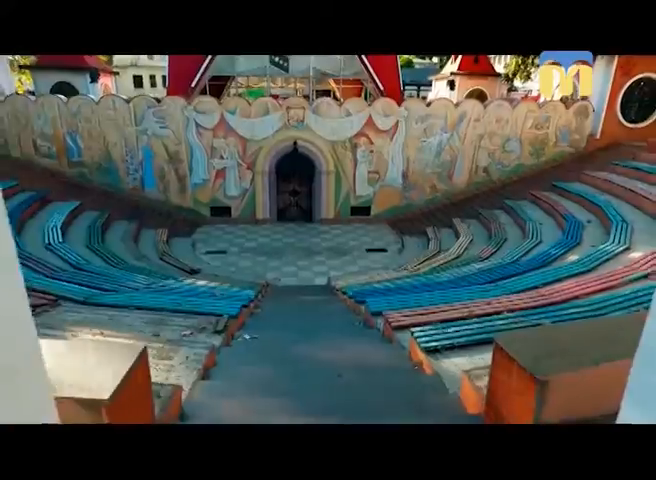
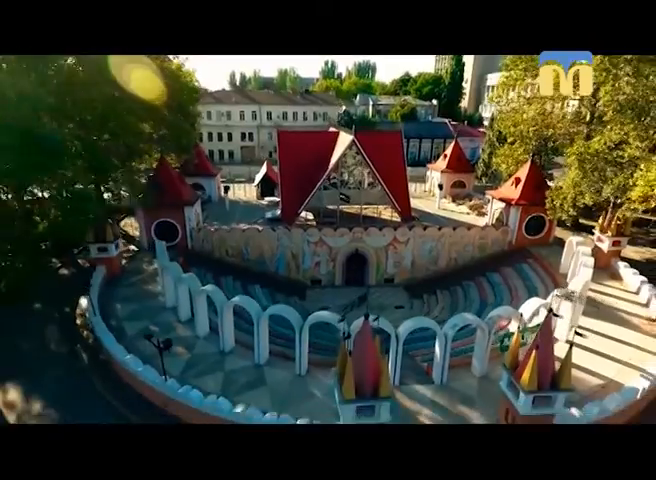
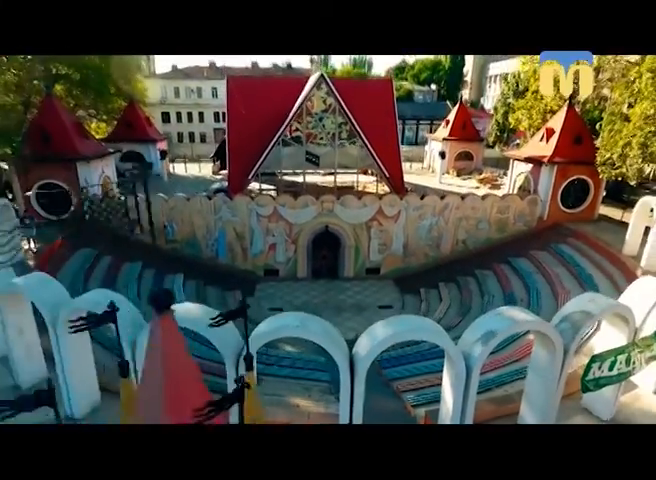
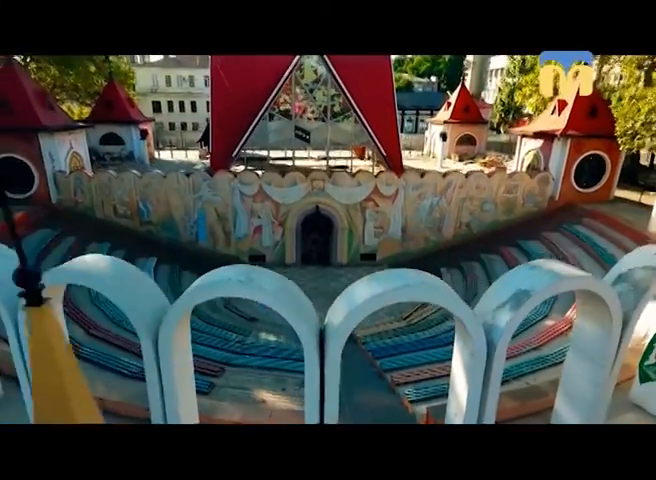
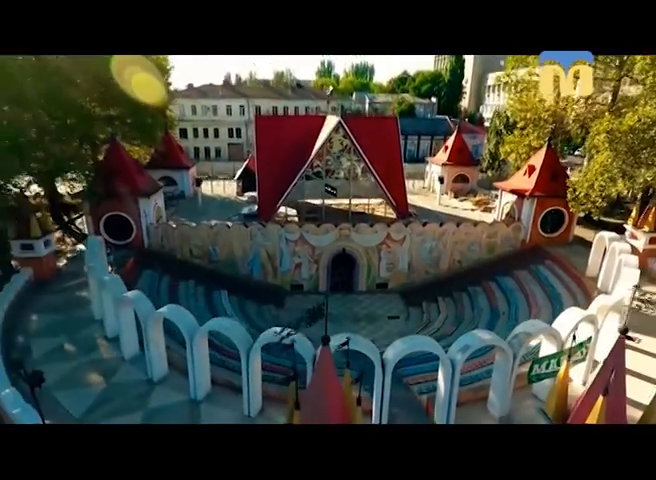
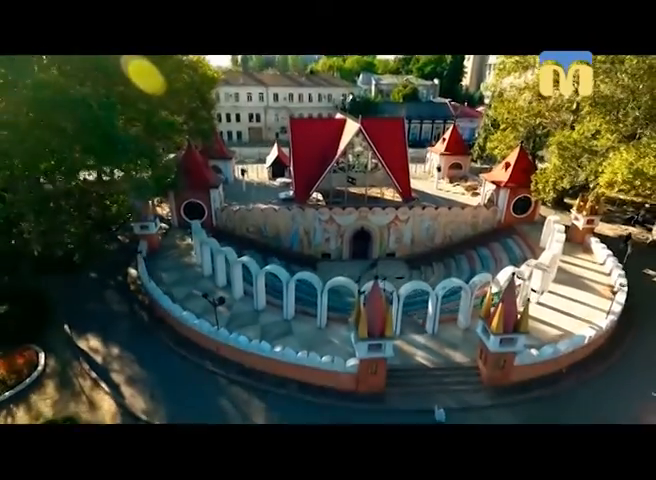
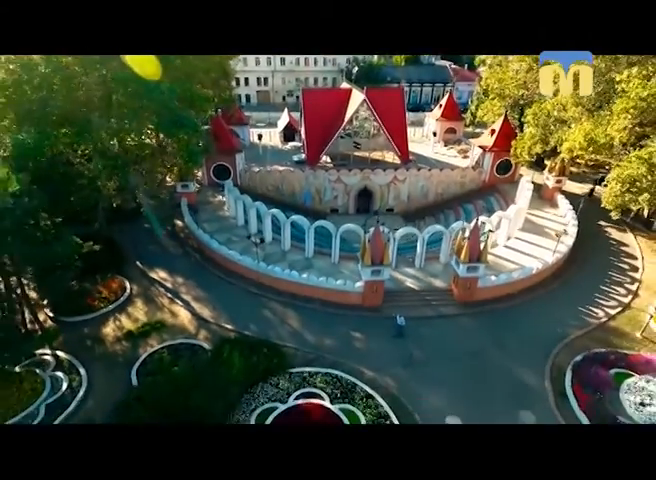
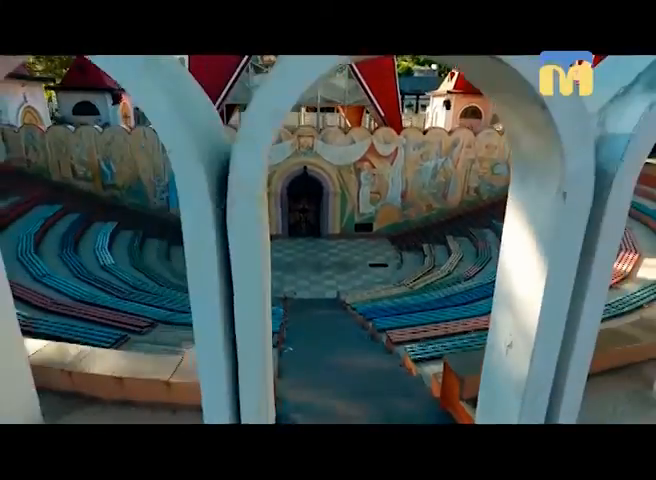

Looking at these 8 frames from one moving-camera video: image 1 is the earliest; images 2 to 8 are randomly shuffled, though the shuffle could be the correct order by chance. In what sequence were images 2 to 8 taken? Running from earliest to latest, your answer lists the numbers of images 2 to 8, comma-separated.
8, 4, 3, 5, 2, 6, 7
